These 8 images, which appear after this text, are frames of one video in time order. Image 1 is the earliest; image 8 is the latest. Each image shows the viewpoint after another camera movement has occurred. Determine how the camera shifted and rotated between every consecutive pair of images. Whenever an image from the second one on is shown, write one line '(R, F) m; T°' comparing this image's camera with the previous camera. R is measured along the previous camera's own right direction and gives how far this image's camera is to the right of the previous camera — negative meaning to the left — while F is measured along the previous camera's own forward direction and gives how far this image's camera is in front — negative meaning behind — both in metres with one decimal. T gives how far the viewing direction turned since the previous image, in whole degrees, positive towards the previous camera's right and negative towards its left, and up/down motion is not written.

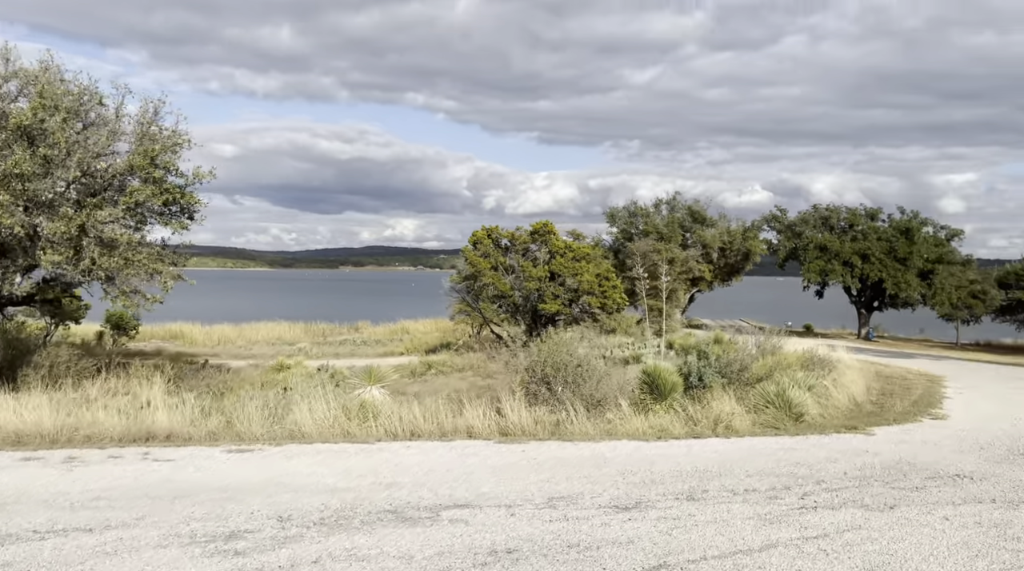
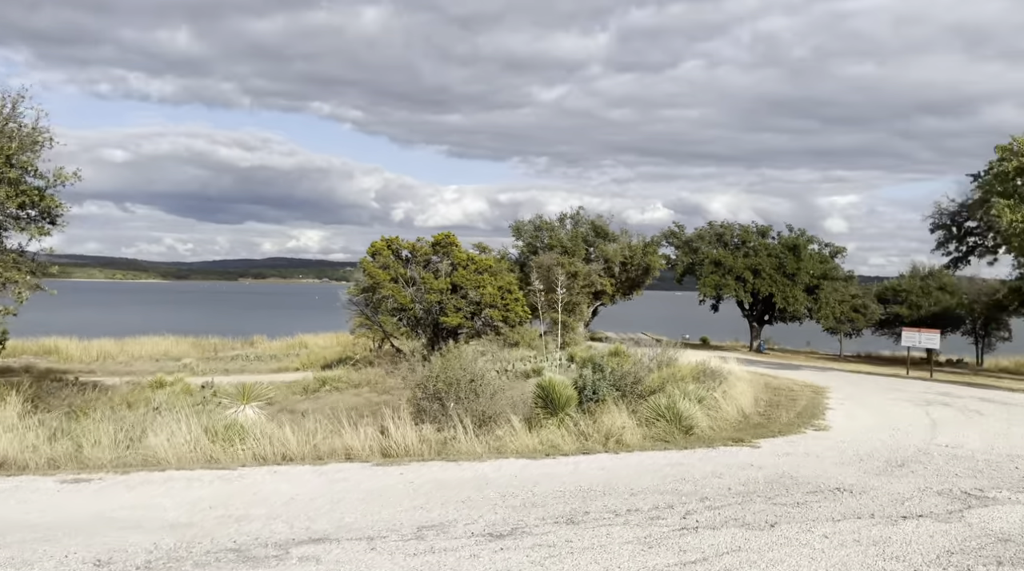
(+0.2, +0.3) m; +5°
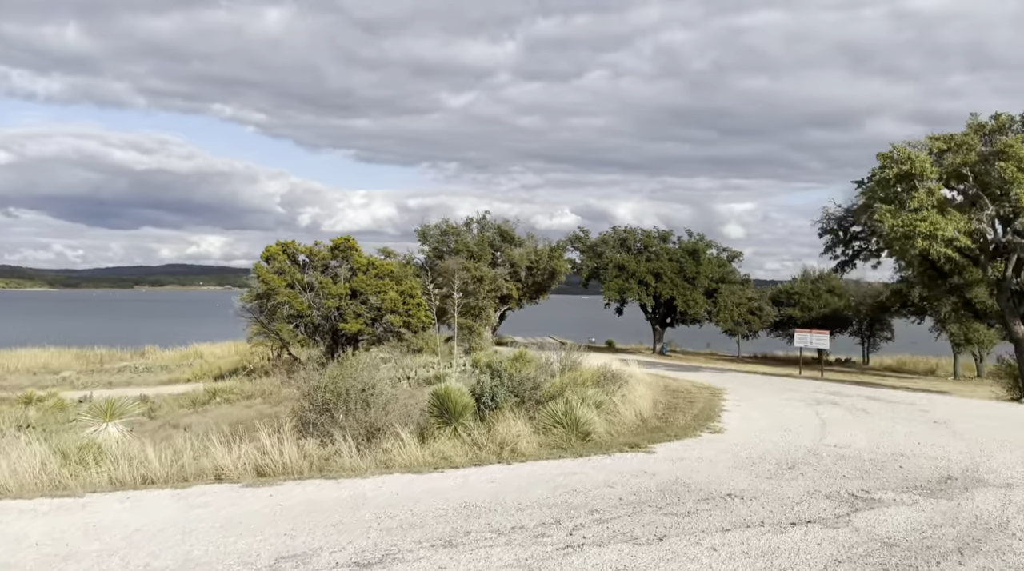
(+0.2, +0.3) m; +5°
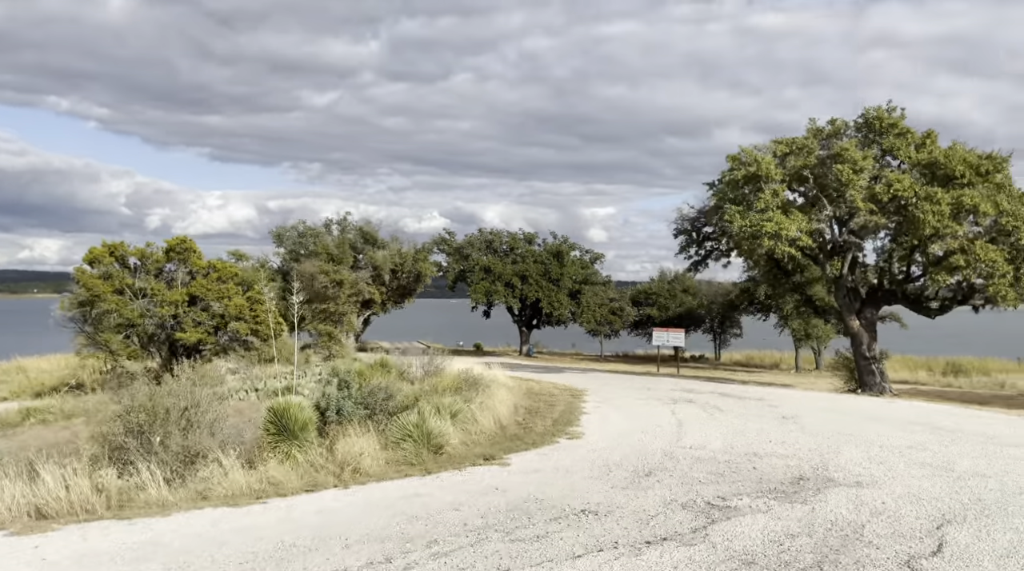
(+0.2, +0.6) m; +8°
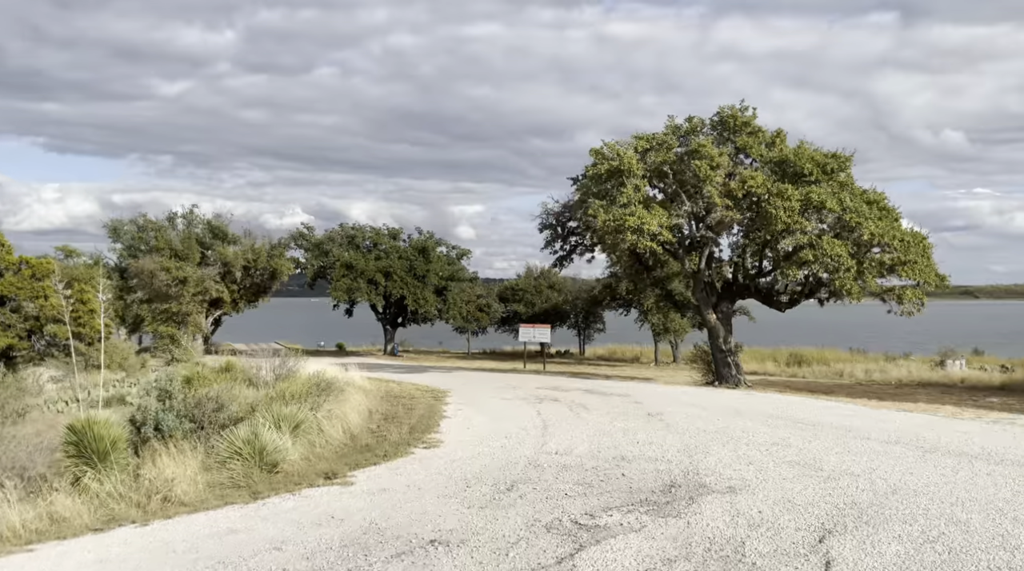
(+0.2, +1.0) m; +8°
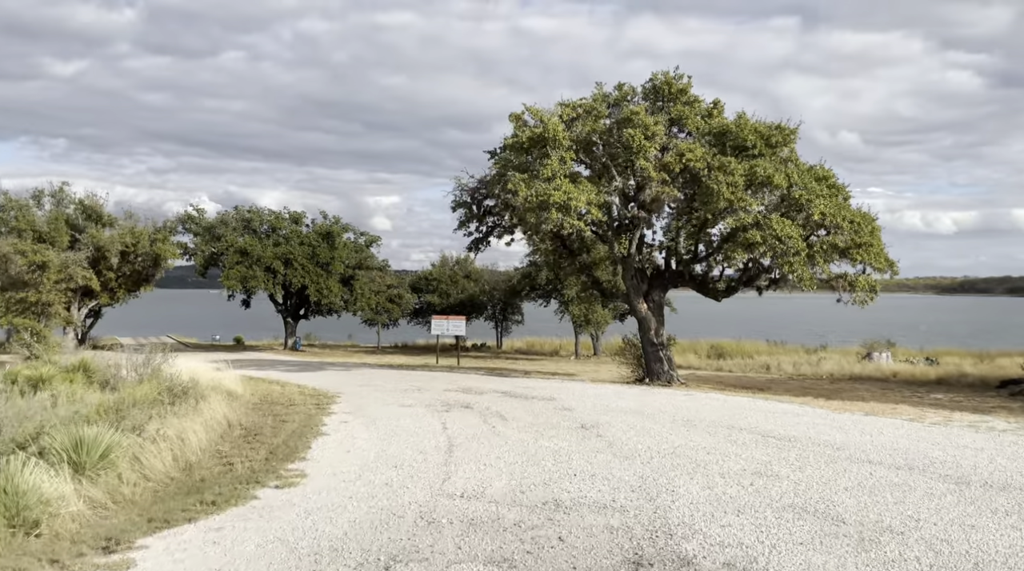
(+0.3, +3.5) m; +5°
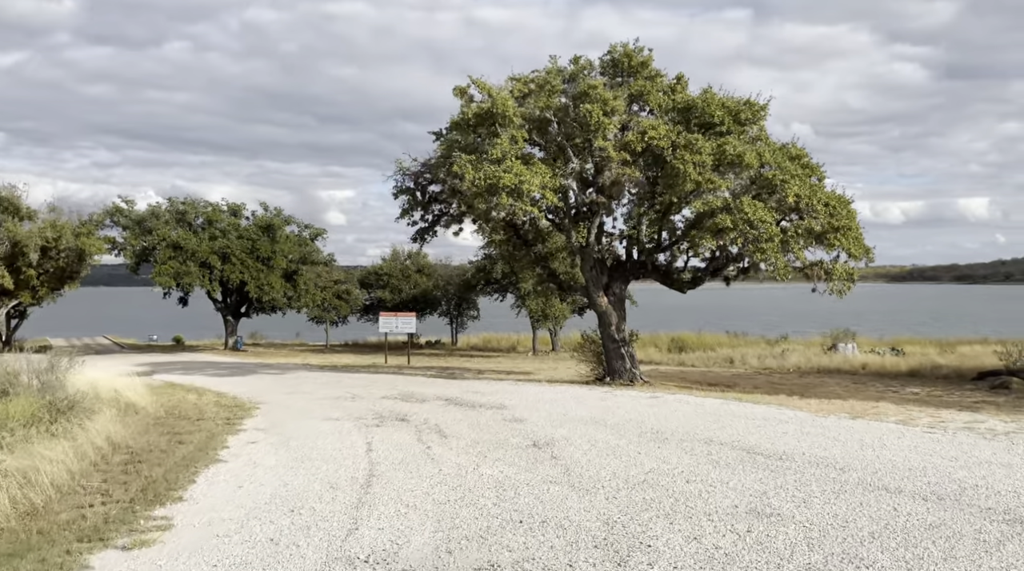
(+0.2, +2.1) m; +3°
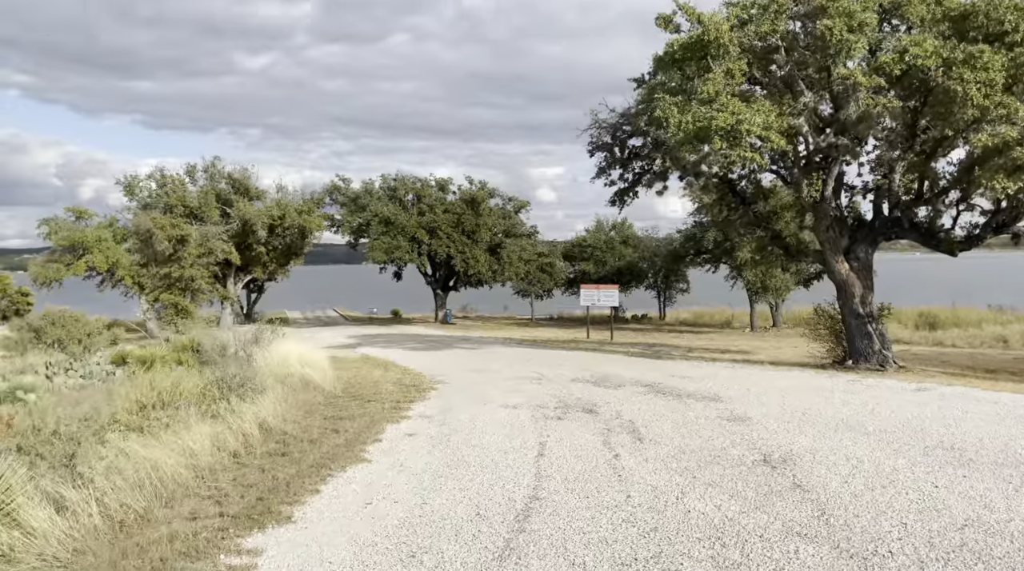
(0.0, +2.7) m; -13°
